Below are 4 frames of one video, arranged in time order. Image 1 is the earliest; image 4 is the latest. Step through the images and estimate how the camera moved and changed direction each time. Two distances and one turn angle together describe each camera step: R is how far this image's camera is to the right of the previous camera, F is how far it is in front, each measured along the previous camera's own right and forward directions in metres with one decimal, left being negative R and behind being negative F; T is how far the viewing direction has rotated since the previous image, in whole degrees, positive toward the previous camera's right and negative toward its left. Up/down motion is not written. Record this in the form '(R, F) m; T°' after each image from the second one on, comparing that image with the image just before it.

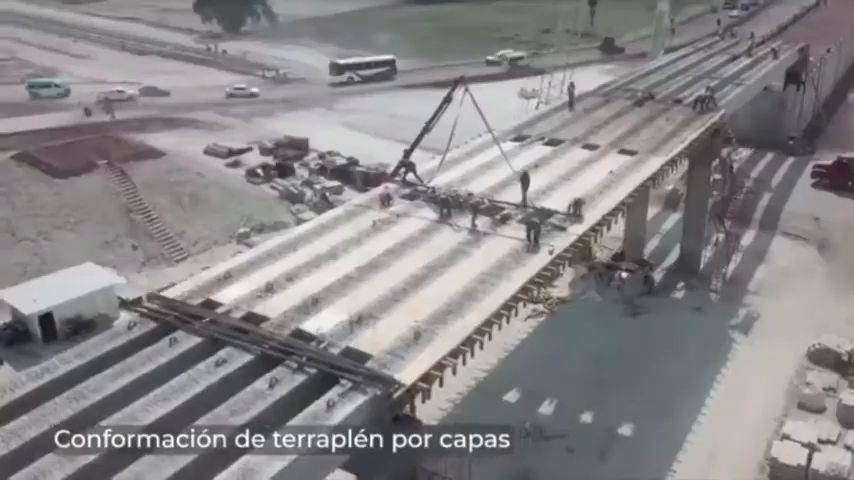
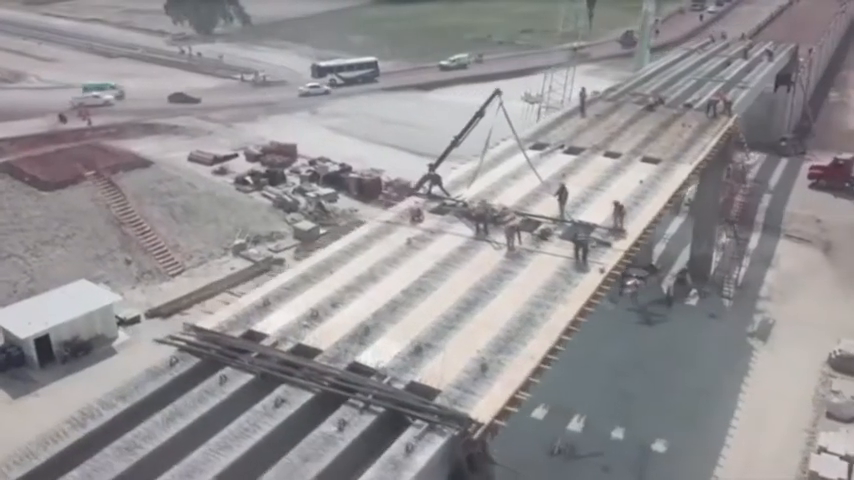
(-1.8, +0.9) m; +3°
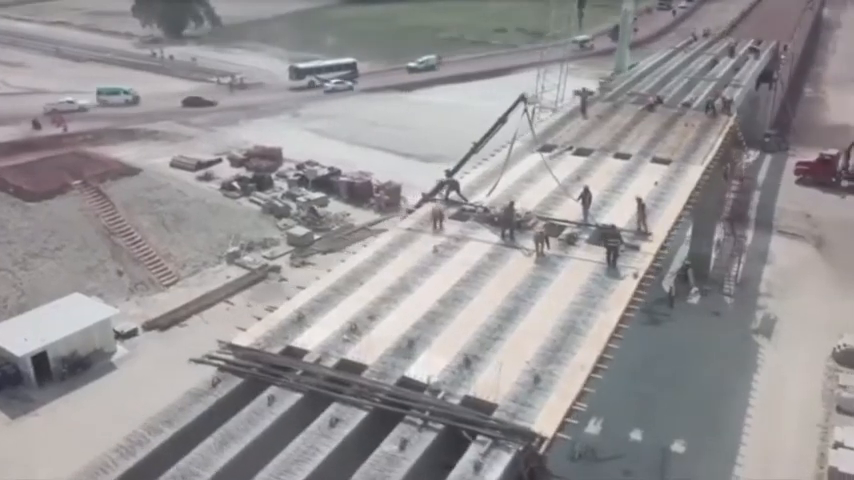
(-1.4, +0.3) m; +3°
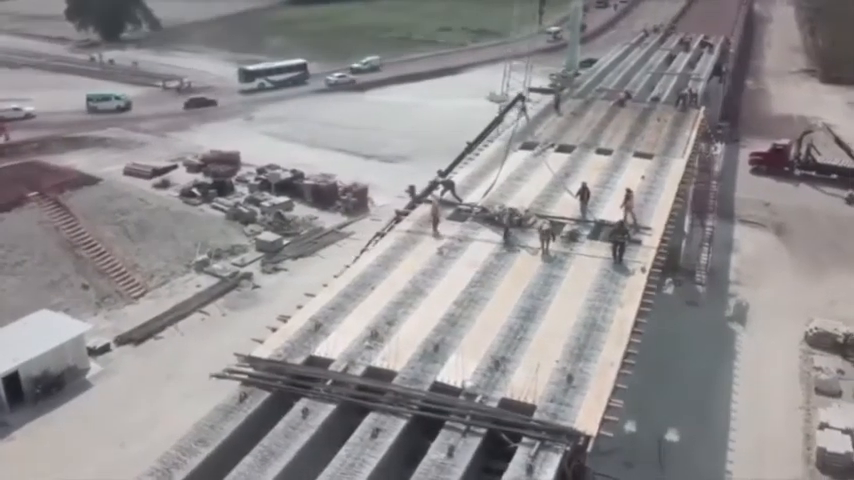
(-1.5, +0.2) m; +4°
